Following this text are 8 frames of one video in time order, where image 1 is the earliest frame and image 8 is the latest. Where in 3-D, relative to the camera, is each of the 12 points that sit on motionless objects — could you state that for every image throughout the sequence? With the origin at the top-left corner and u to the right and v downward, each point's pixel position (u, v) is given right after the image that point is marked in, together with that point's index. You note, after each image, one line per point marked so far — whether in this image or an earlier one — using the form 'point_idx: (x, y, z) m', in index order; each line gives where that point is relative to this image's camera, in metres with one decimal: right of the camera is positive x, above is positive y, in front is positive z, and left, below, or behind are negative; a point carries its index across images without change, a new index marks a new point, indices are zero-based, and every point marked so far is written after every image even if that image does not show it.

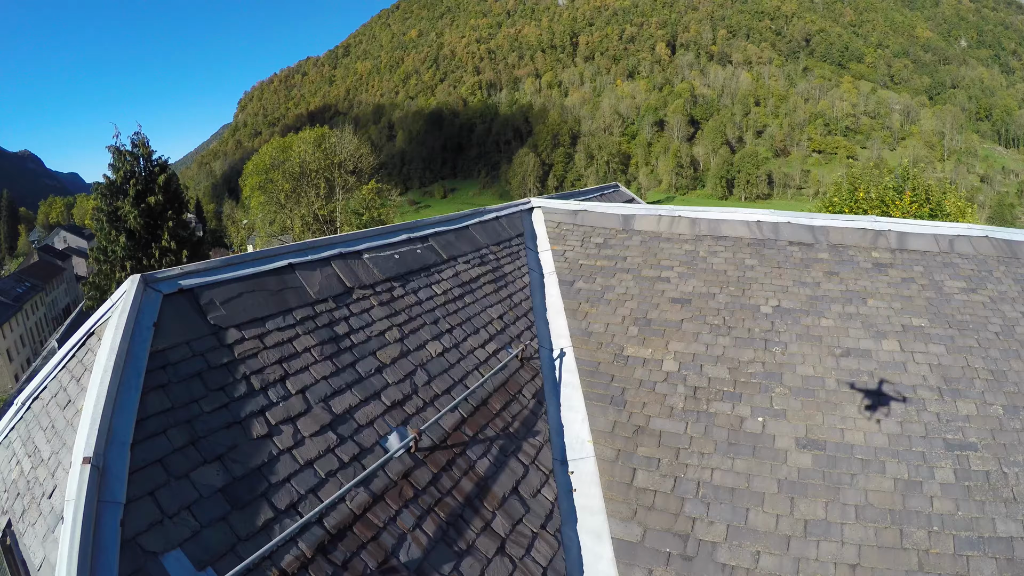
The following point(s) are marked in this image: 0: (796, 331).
0: (+2.2, -0.3, +4.3) m
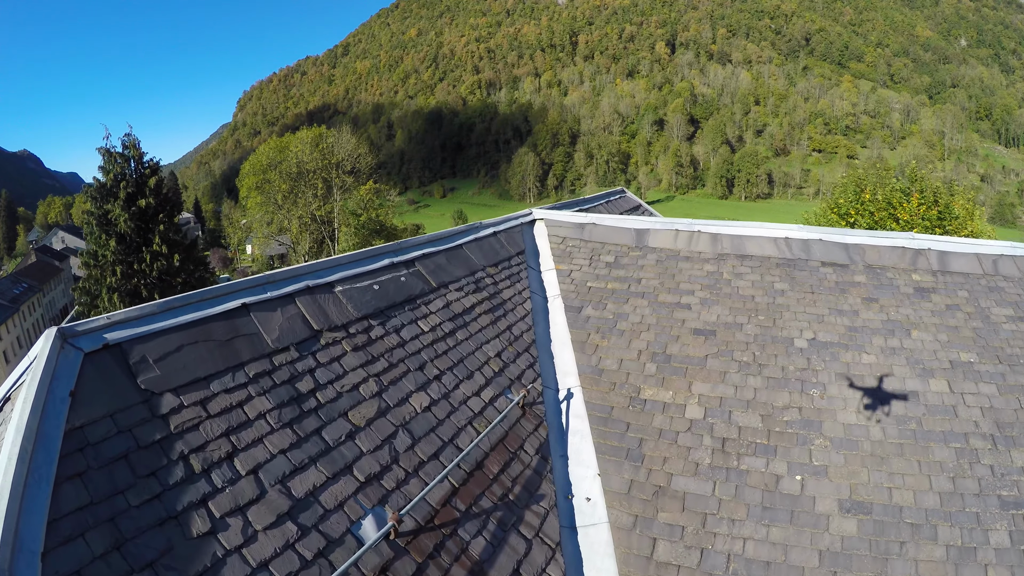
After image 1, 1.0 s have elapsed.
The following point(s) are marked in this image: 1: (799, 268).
0: (+2.2, -0.6, +3.8) m
1: (+2.4, +0.2, +4.5) m
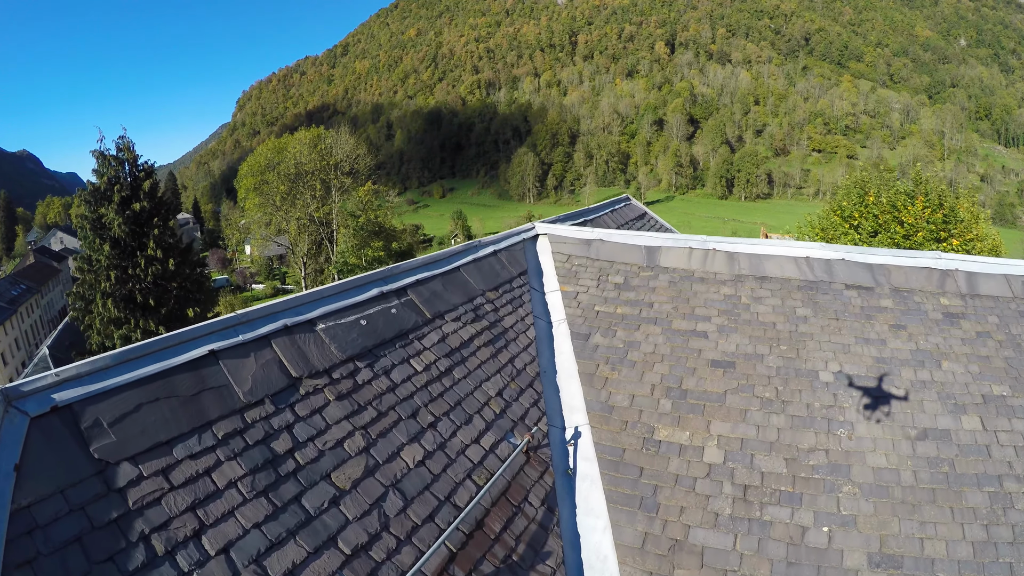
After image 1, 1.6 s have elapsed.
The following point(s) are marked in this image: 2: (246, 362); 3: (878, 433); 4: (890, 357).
0: (+2.2, -0.8, +3.5) m
1: (+2.4, 0.0, +4.2) m
2: (-1.2, -0.3, +2.4) m
3: (+2.3, -0.9, +3.4) m
4: (+2.6, -0.5, +3.8) m
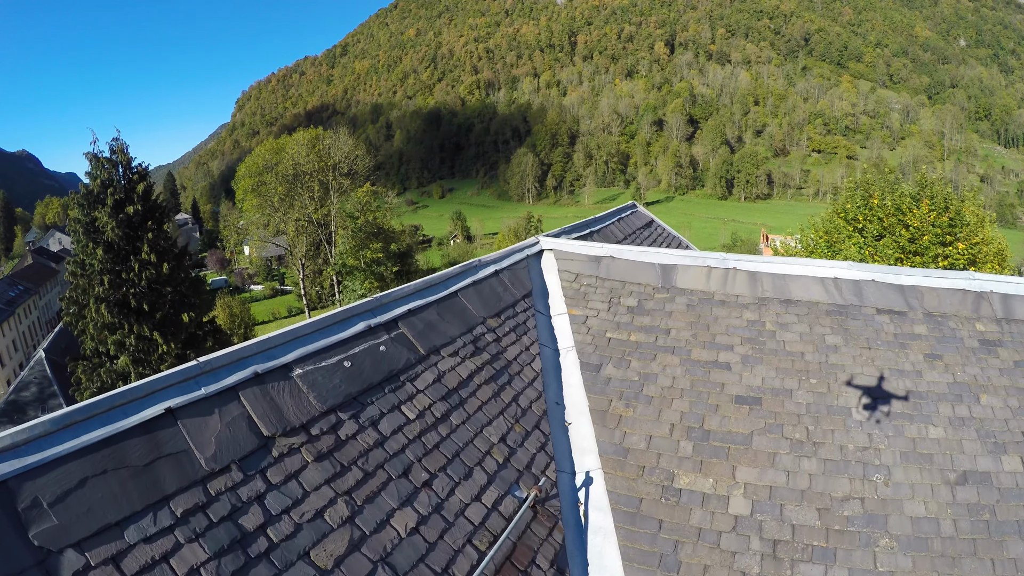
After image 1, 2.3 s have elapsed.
0: (+2.3, -0.9, +3.2) m
1: (+2.4, -0.2, +3.9) m
2: (-1.2, -0.5, +2.1) m
3: (+2.3, -1.1, +3.1) m
4: (+2.6, -0.7, +3.5) m
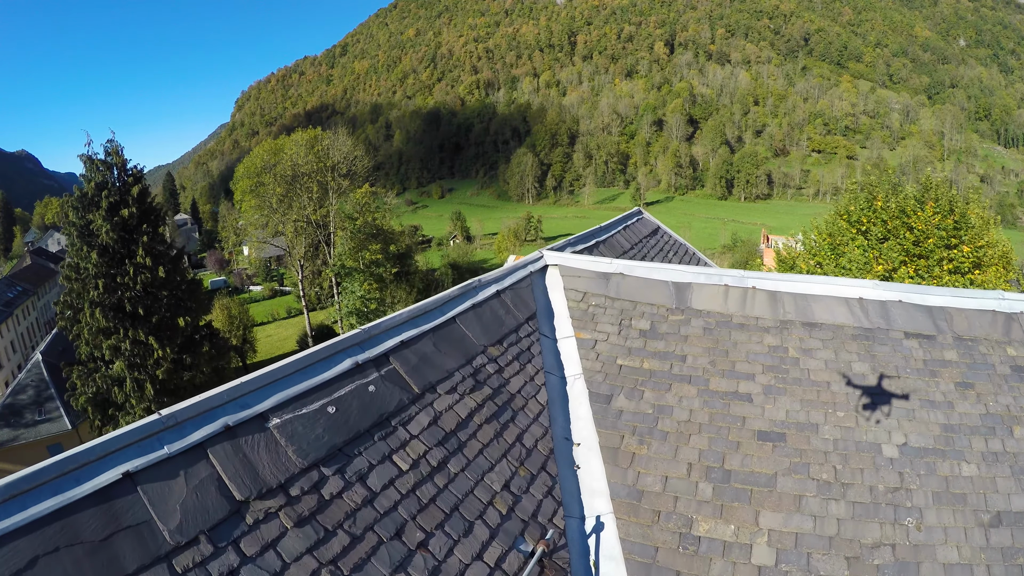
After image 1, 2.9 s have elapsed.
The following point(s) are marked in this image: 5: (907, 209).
0: (+2.3, -1.1, +2.9) m
1: (+2.5, -0.4, +3.6) m
2: (-1.1, -0.7, +1.9) m
3: (+2.3, -1.2, +2.8) m
4: (+2.7, -0.8, +3.2) m
5: (+14.6, +2.9, +20.0) m
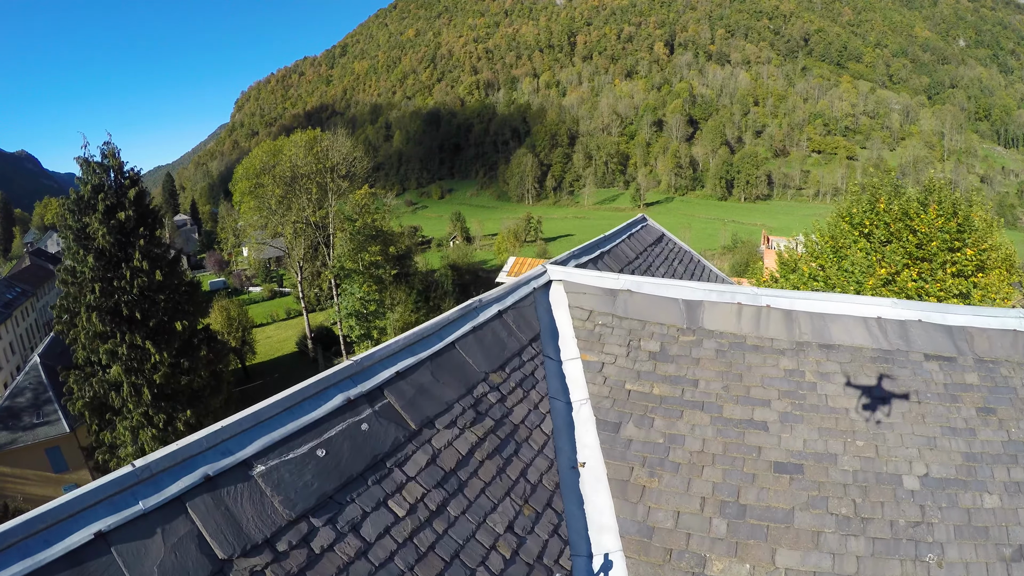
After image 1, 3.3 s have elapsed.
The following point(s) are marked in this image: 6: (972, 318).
0: (+2.3, -1.2, +2.8) m
1: (+2.5, -0.5, +3.5) m
2: (-1.1, -0.8, +1.7) m
3: (+2.3, -1.4, +2.6) m
4: (+2.7, -0.9, +3.0) m
5: (+14.6, +2.8, +19.8) m
6: (+3.1, -0.2, +3.7) m
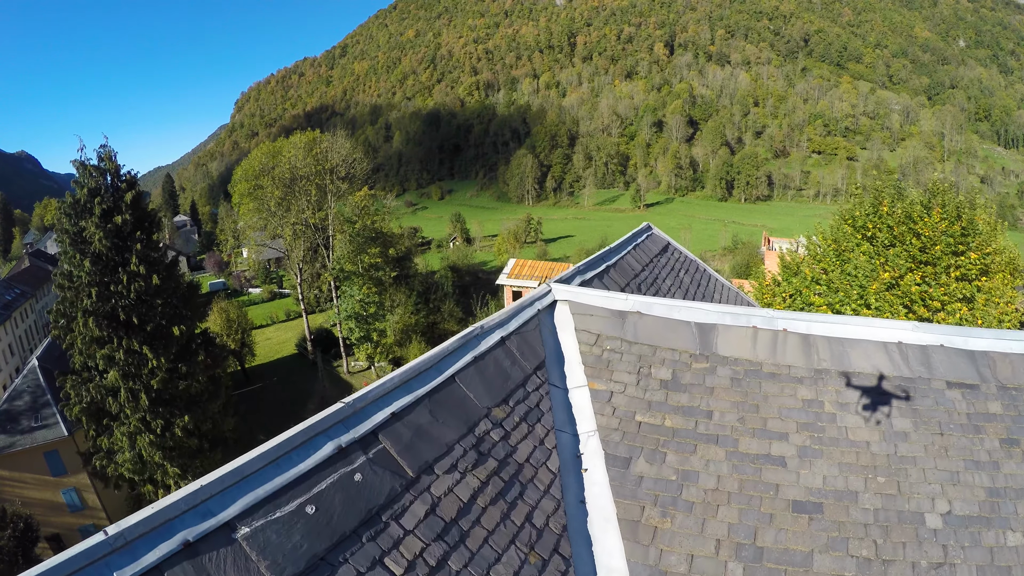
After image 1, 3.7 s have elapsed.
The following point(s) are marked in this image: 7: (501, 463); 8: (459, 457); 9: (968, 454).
0: (+2.3, -1.4, +2.6) m
1: (+2.5, -0.6, +3.3) m
2: (-1.1, -1.0, +1.5) m
3: (+2.4, -1.5, +2.5) m
4: (+2.7, -1.1, +2.9) m
5: (+14.6, +2.6, +19.7) m
6: (+3.2, -0.4, +3.5) m
7: (0.0, -0.9, +2.7) m
8: (-0.2, -0.8, +2.6) m
9: (+2.6, -0.9, +3.0) m
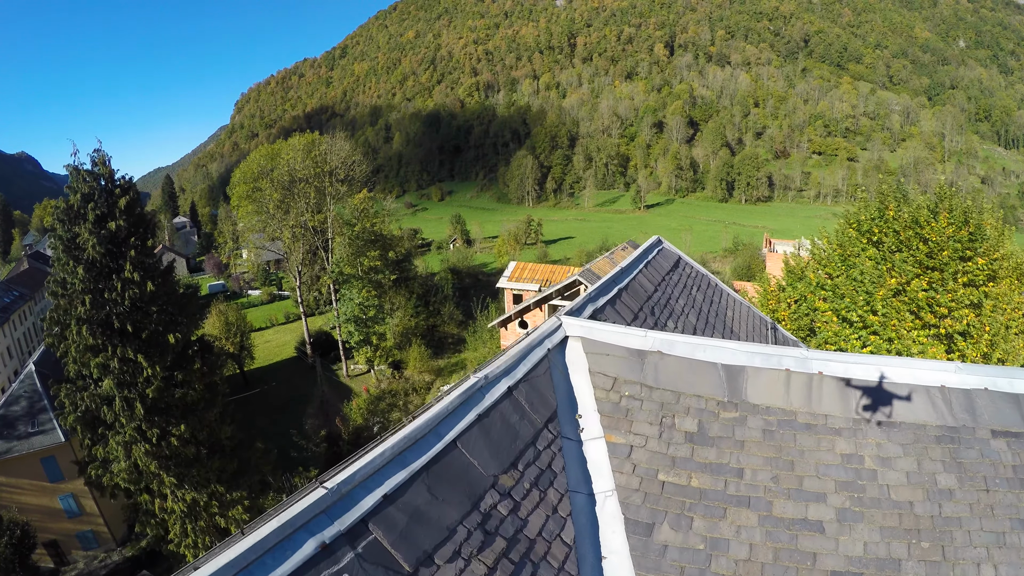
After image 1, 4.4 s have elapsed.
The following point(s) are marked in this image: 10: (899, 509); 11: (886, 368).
0: (+2.4, -1.6, +2.3) m
1: (+2.5, -0.9, +3.0) m
2: (-1.1, -1.2, +1.2) m
3: (+2.4, -1.7, +2.1) m
4: (+2.8, -1.3, +2.6) m
5: (+14.6, +2.4, +19.3) m
6: (+3.2, -0.6, +3.2) m
7: (0.0, -1.1, +2.4) m
8: (-0.2, -1.0, +2.2) m
9: (+2.6, -1.2, +2.7) m
10: (+2.0, -1.1, +2.8) m
11: (+2.2, -0.5, +3.2) m
